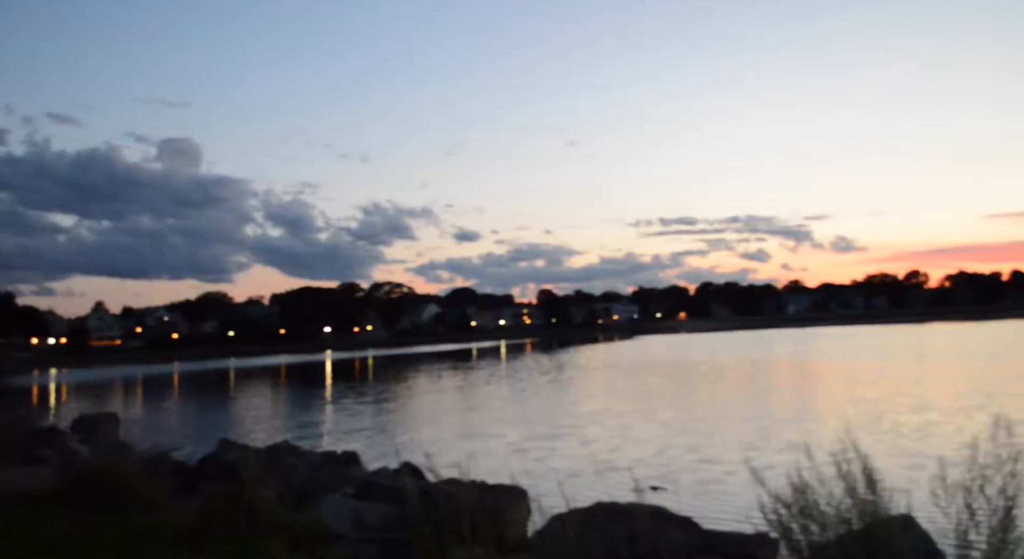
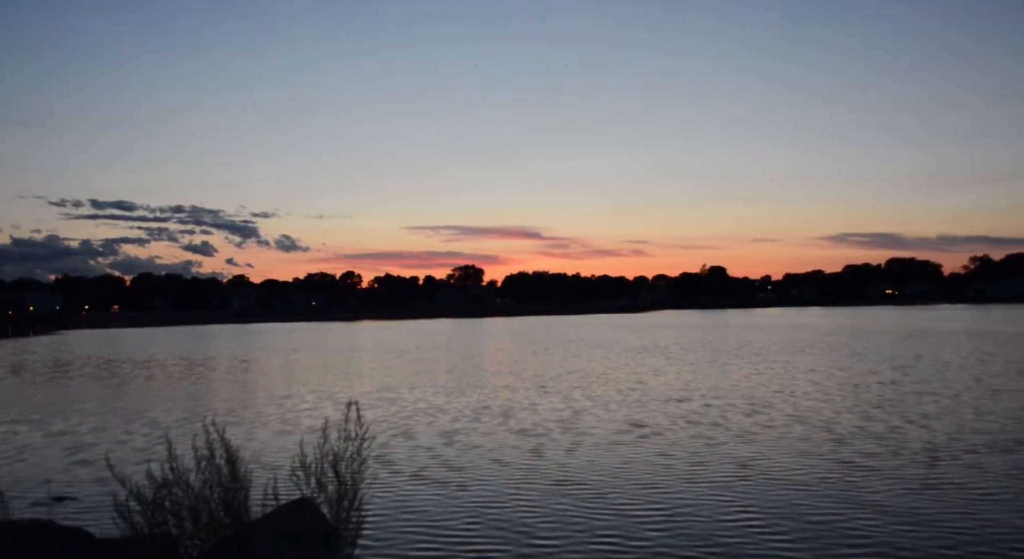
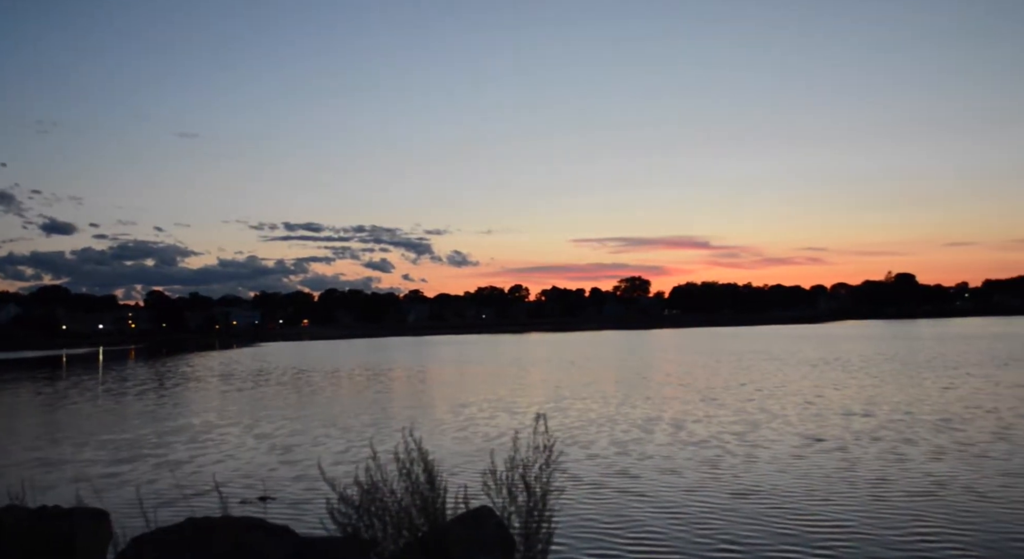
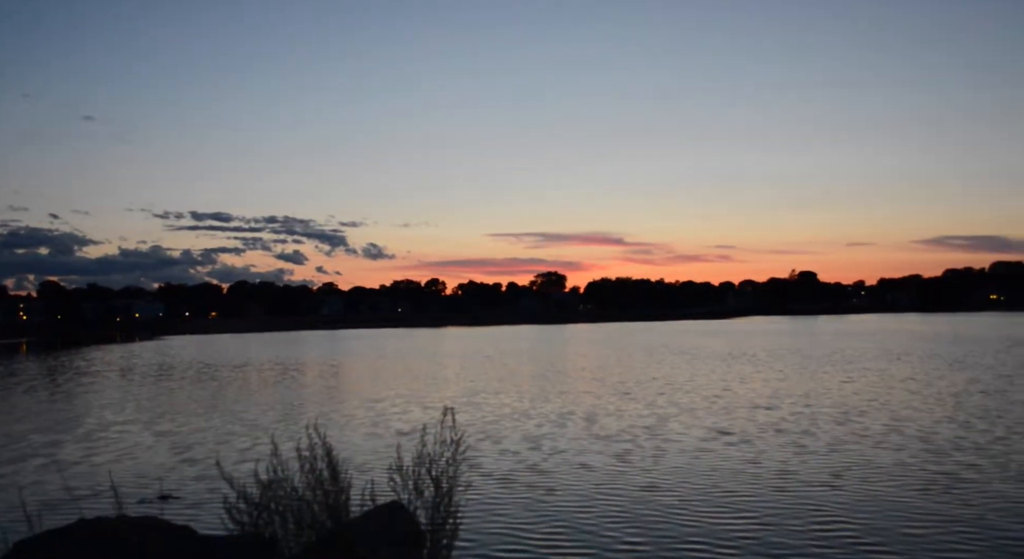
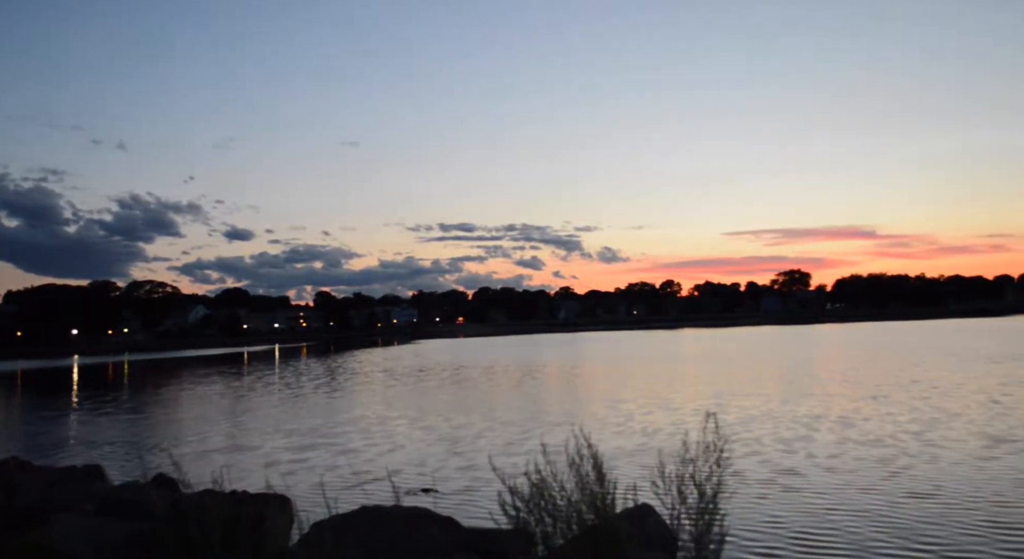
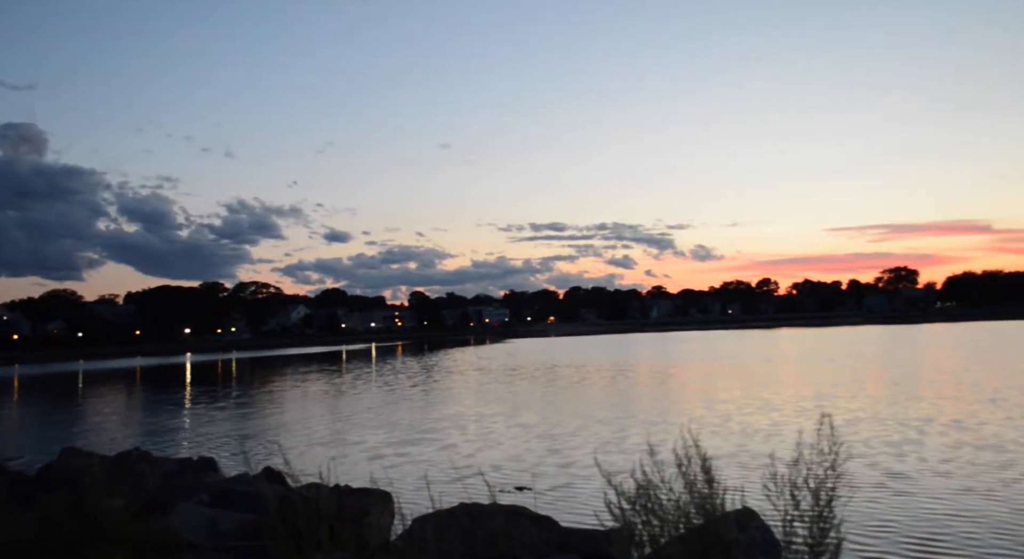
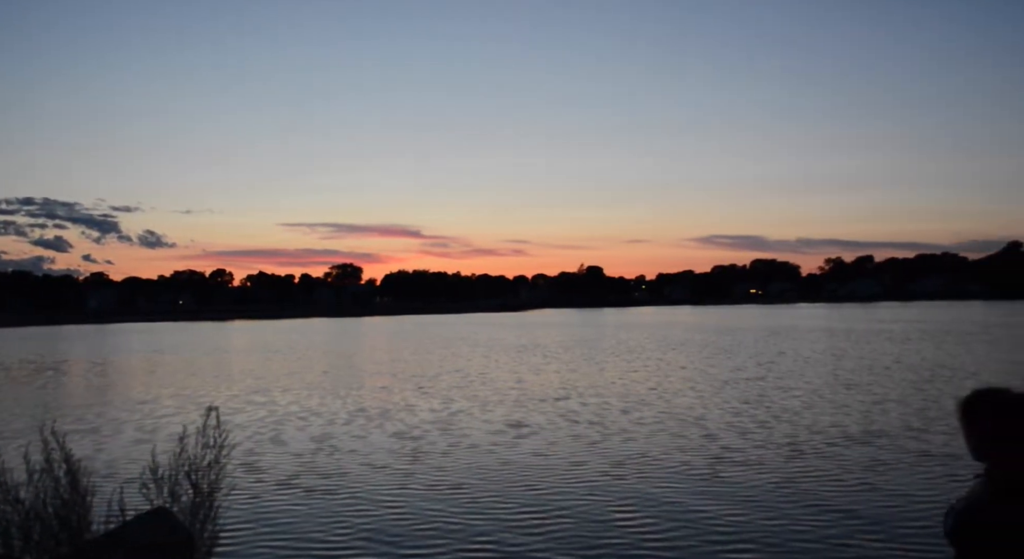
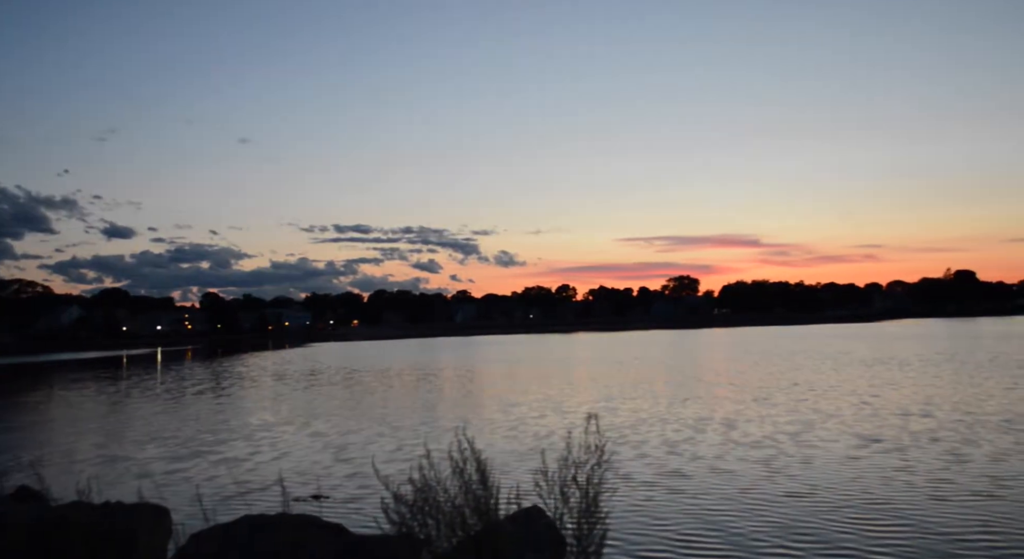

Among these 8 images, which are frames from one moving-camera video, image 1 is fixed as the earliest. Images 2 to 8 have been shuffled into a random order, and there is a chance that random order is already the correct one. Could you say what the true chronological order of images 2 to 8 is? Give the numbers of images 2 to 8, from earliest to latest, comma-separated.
6, 5, 8, 3, 4, 2, 7
